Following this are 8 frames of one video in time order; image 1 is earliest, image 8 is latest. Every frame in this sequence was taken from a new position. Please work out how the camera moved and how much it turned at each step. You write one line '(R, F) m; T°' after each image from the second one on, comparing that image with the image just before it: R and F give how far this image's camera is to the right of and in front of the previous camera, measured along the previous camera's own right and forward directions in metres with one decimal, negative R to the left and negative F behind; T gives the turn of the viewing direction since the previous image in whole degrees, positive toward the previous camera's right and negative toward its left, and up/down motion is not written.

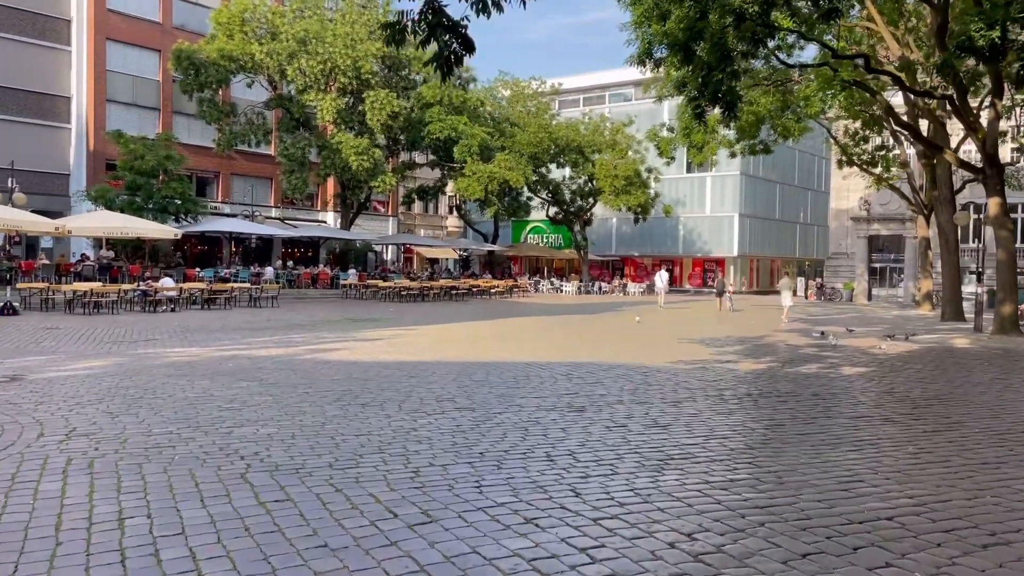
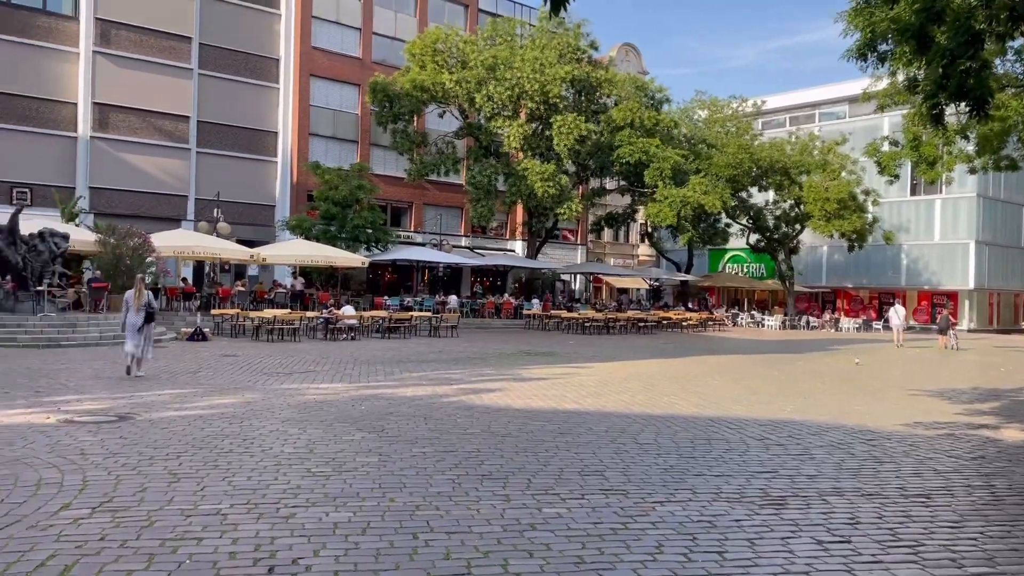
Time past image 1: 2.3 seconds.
(+0.2, +2.0) m; -13°
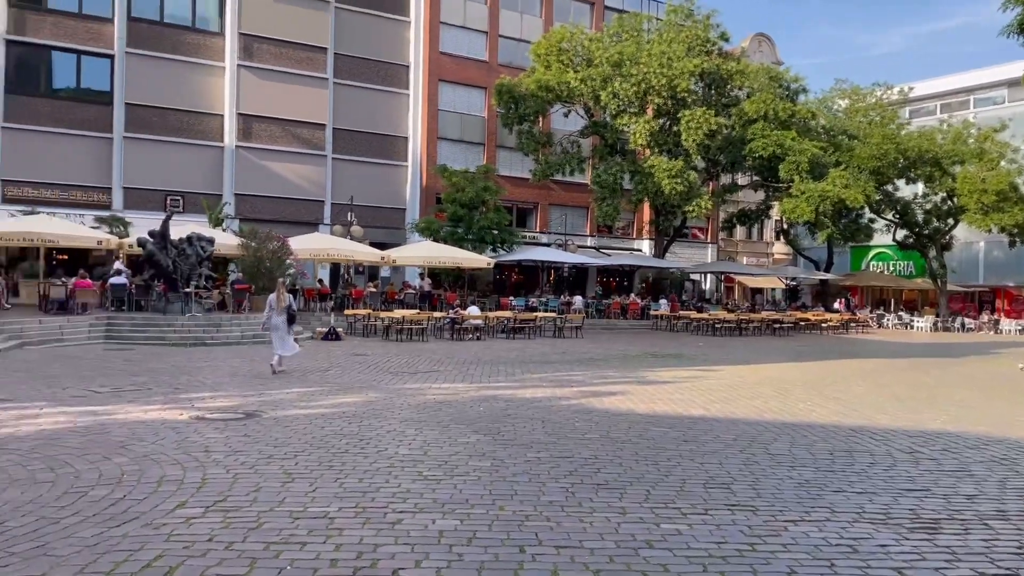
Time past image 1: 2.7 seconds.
(+0.1, +0.3) m; -9°
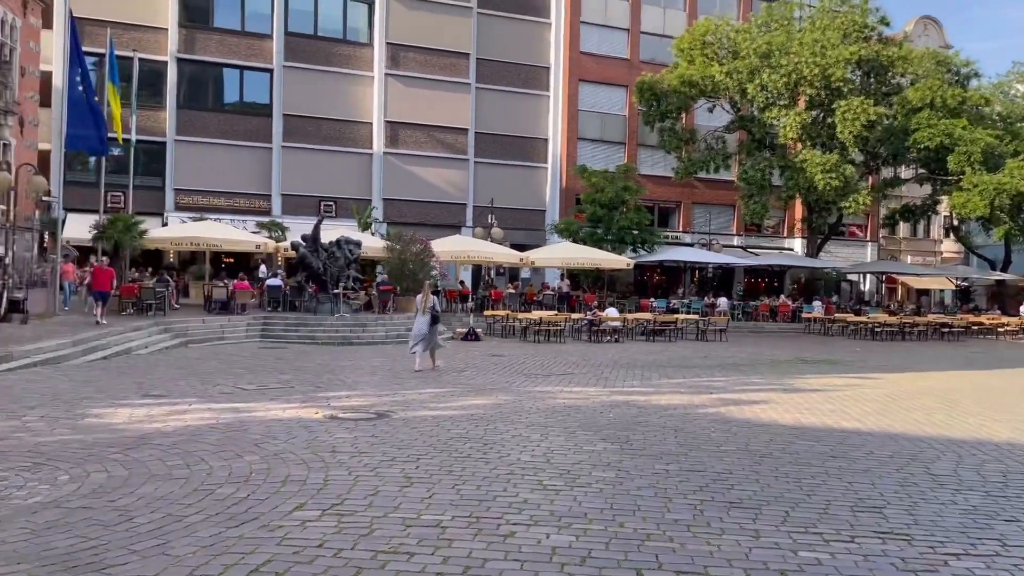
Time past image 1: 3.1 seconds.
(+0.1, +0.3) m; -10°
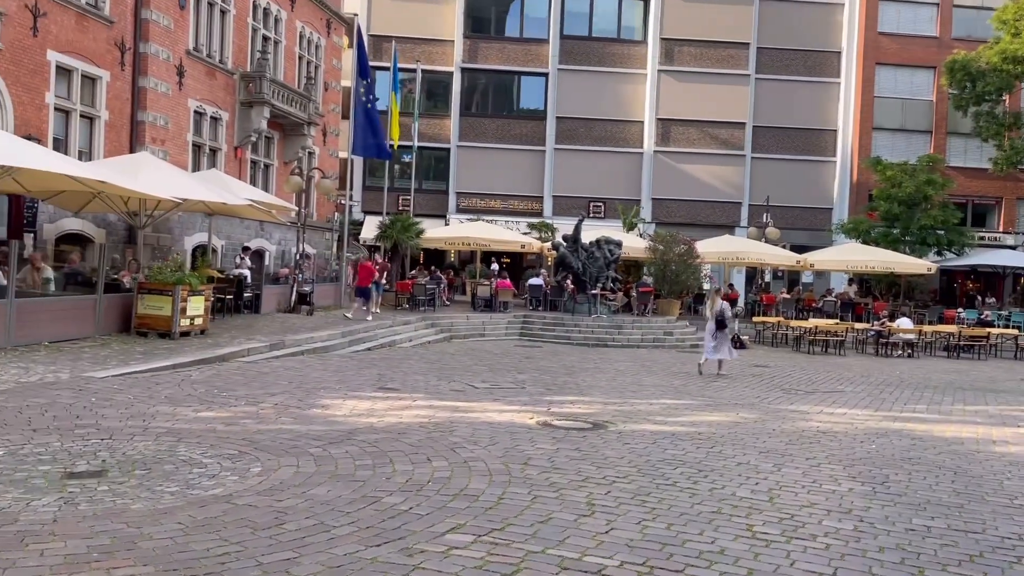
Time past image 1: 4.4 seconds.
(+0.5, +0.9) m; -19°
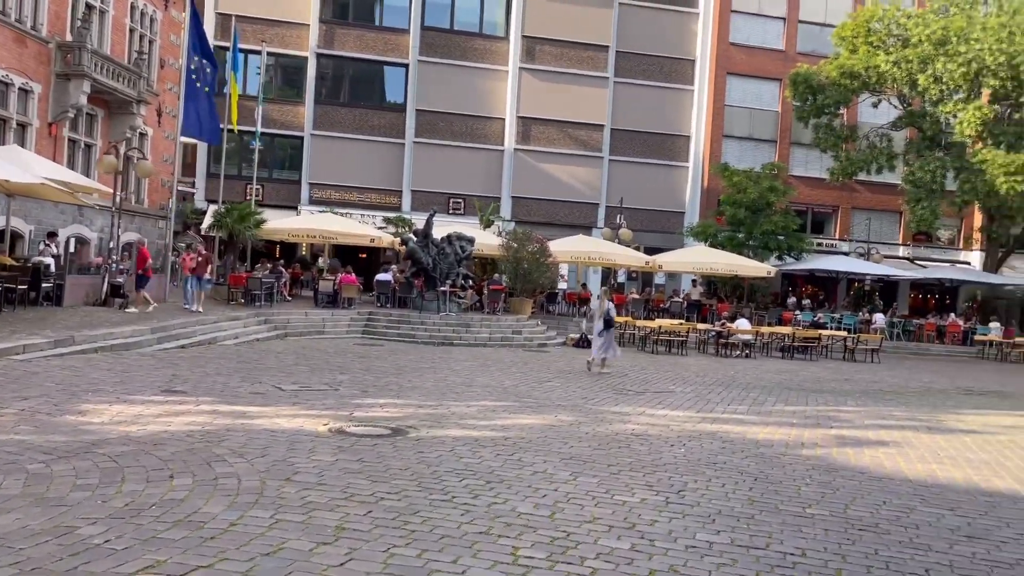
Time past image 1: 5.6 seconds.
(+0.7, +0.6) m; +9°
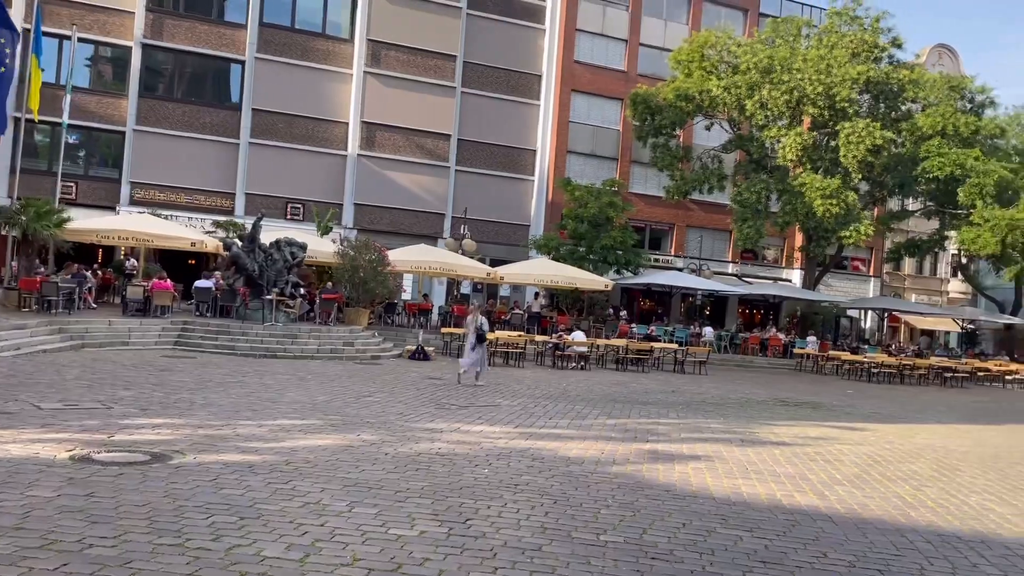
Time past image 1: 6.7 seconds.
(+0.5, +0.6) m; +10°
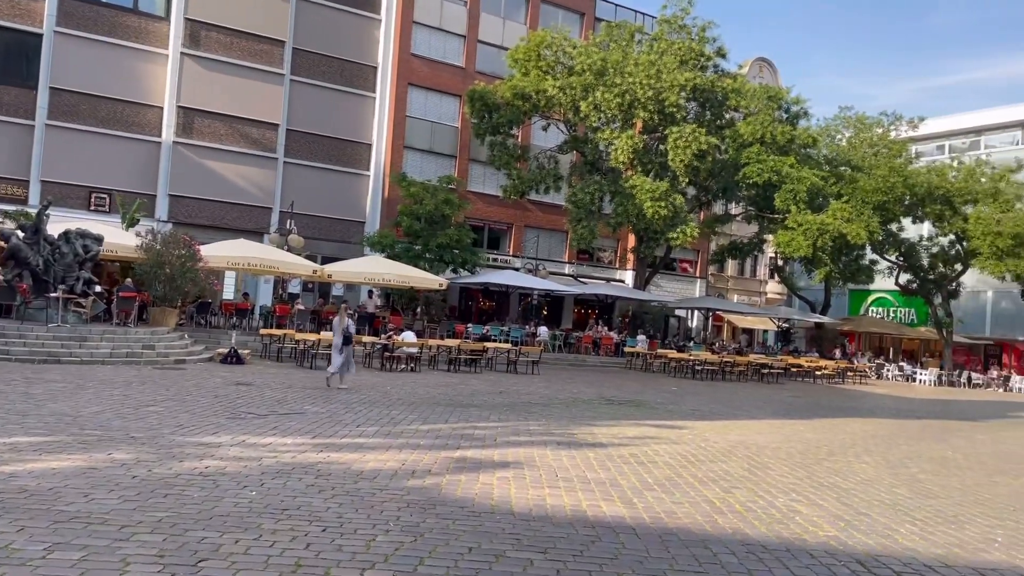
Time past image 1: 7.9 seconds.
(+0.5, +0.8) m; +11°
